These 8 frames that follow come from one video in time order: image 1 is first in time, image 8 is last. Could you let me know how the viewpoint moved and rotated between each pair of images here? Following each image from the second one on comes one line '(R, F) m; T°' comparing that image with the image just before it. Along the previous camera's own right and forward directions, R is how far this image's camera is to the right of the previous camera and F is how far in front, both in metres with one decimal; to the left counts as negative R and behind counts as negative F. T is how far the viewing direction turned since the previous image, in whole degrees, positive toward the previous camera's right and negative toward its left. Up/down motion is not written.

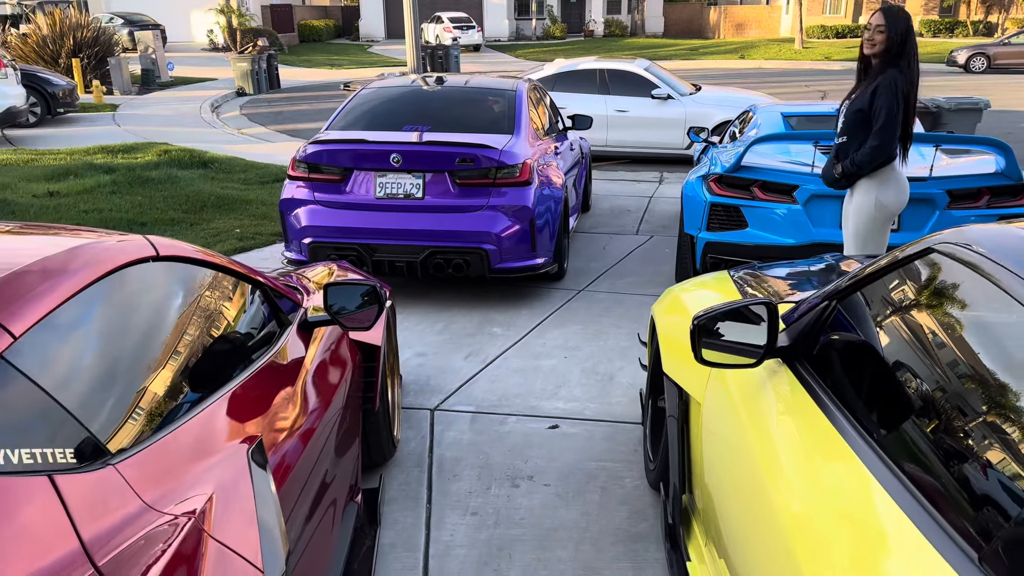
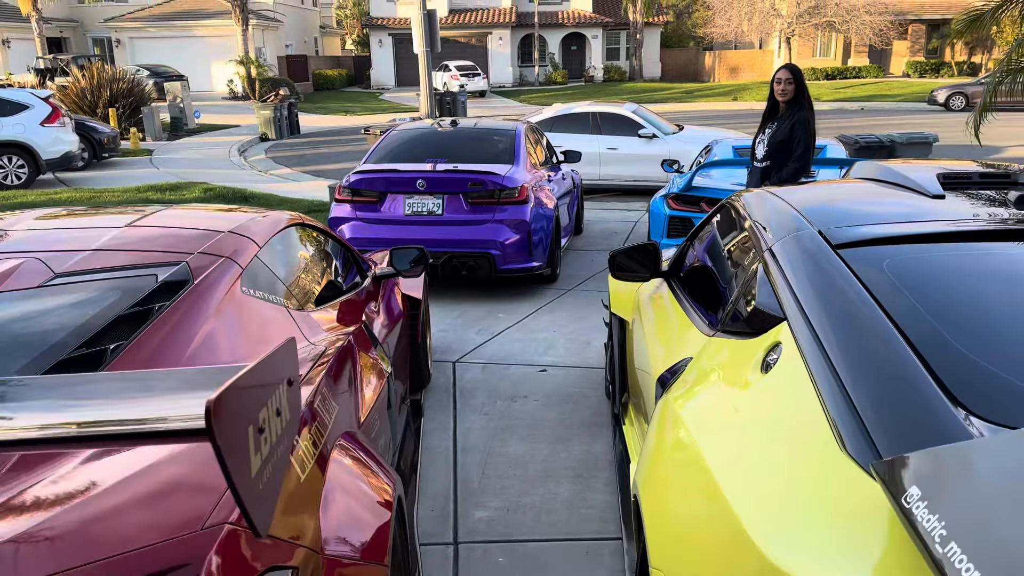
(0.0, -1.4) m; -1°
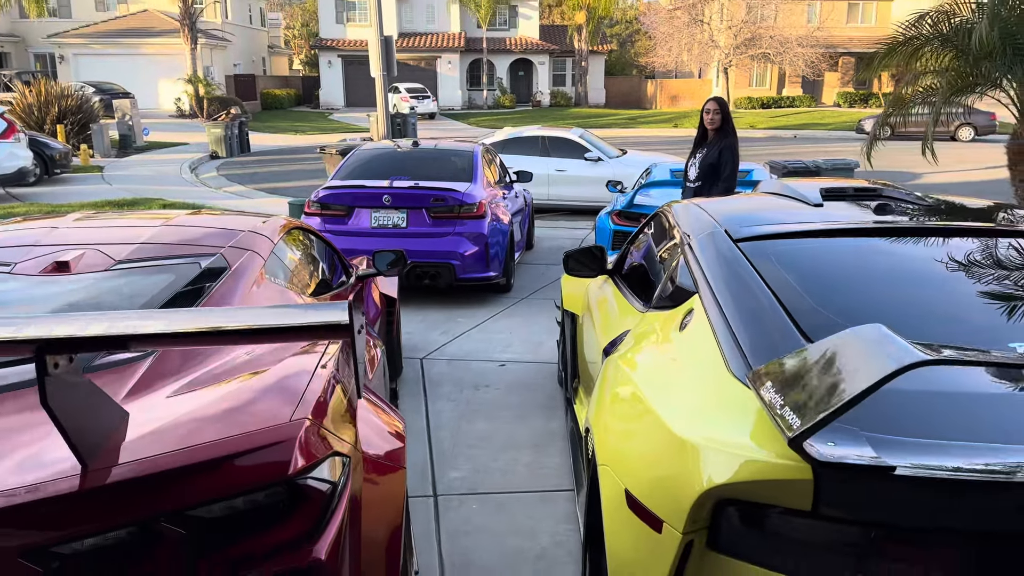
(-0.1, -0.6) m; +4°
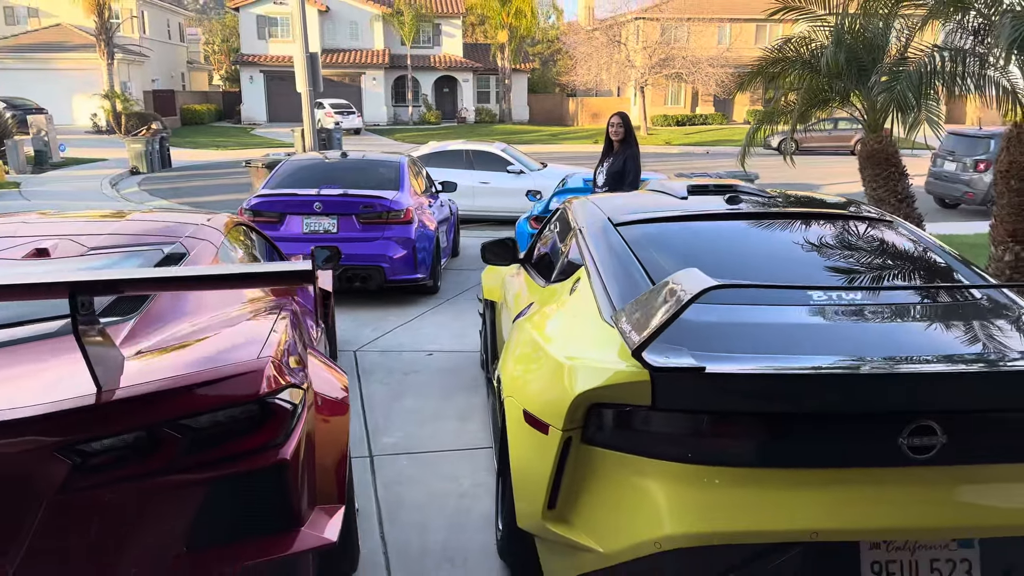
(0.0, -0.6) m; +5°
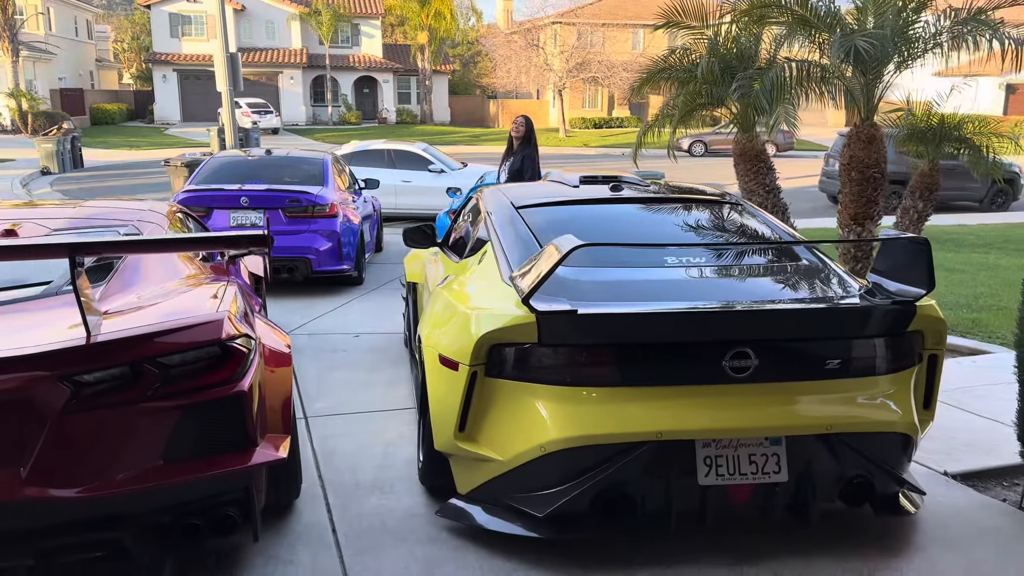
(0.0, -0.6) m; +5°
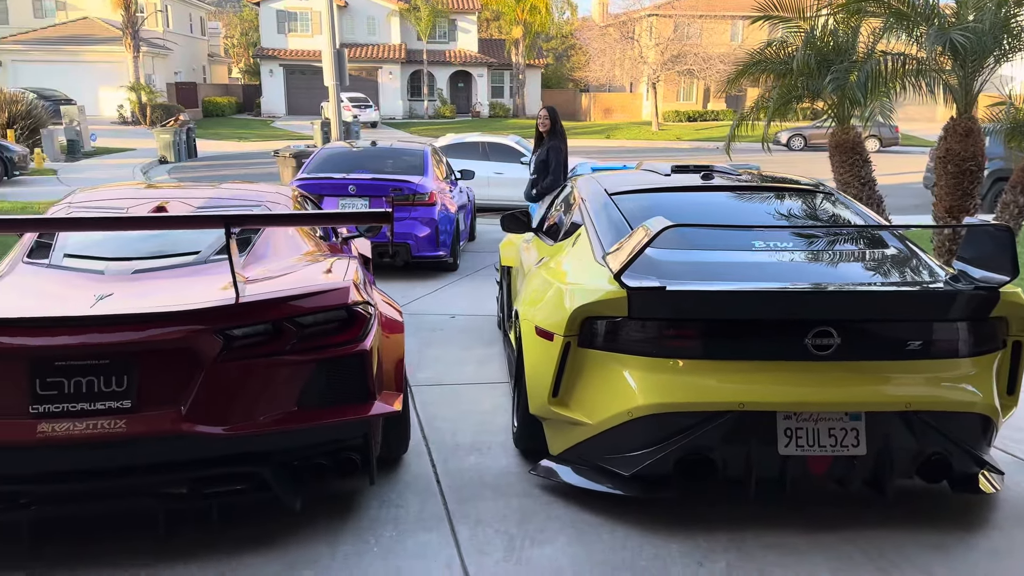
(0.0, -0.3) m; -6°
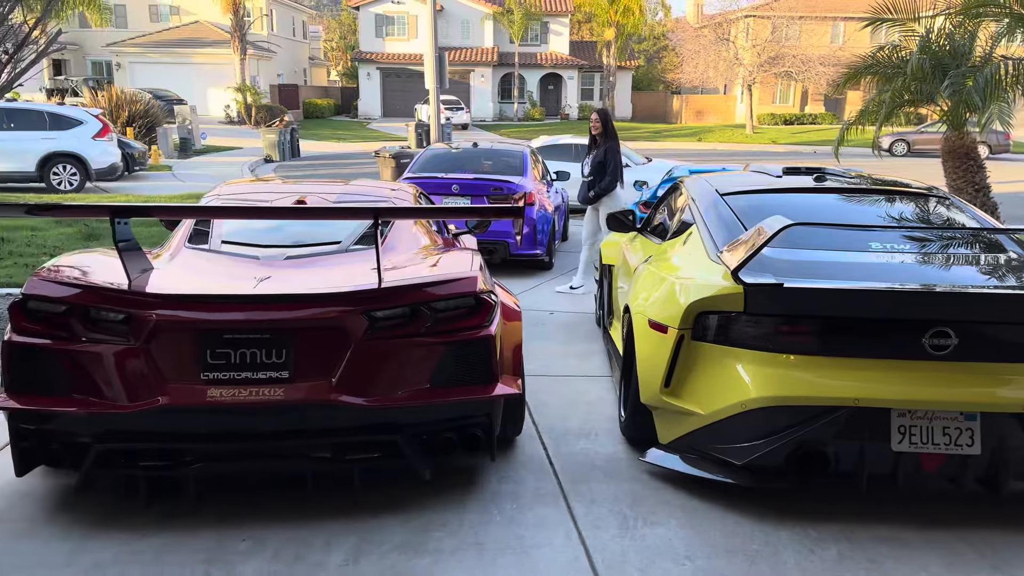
(-0.1, -0.2) m; -6°
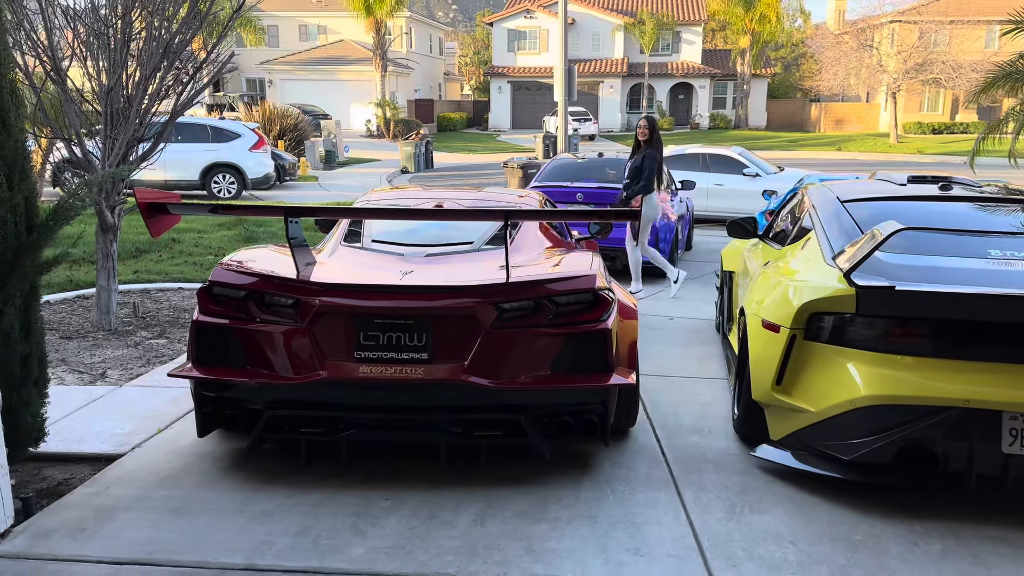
(0.0, -0.3) m; -9°
